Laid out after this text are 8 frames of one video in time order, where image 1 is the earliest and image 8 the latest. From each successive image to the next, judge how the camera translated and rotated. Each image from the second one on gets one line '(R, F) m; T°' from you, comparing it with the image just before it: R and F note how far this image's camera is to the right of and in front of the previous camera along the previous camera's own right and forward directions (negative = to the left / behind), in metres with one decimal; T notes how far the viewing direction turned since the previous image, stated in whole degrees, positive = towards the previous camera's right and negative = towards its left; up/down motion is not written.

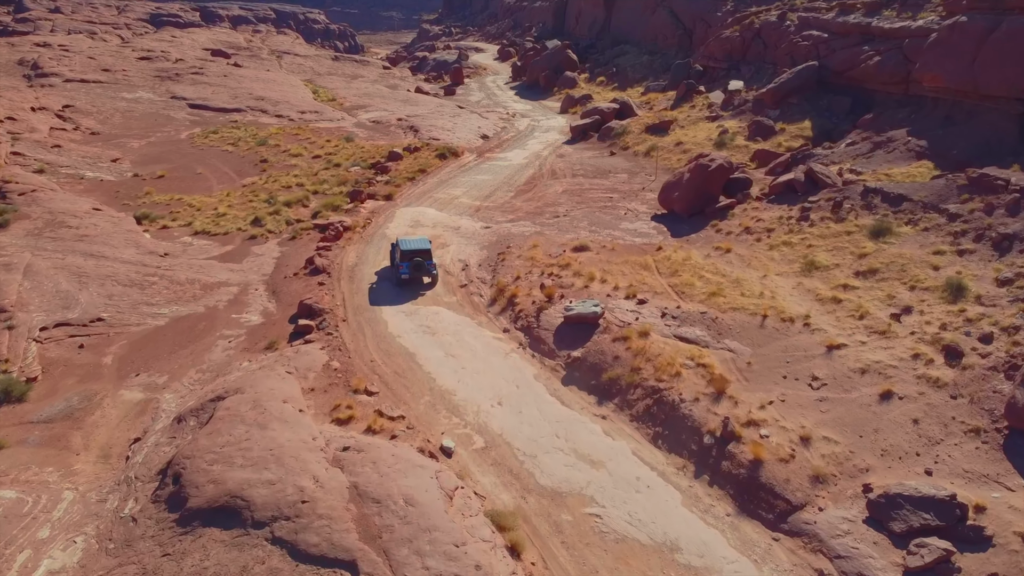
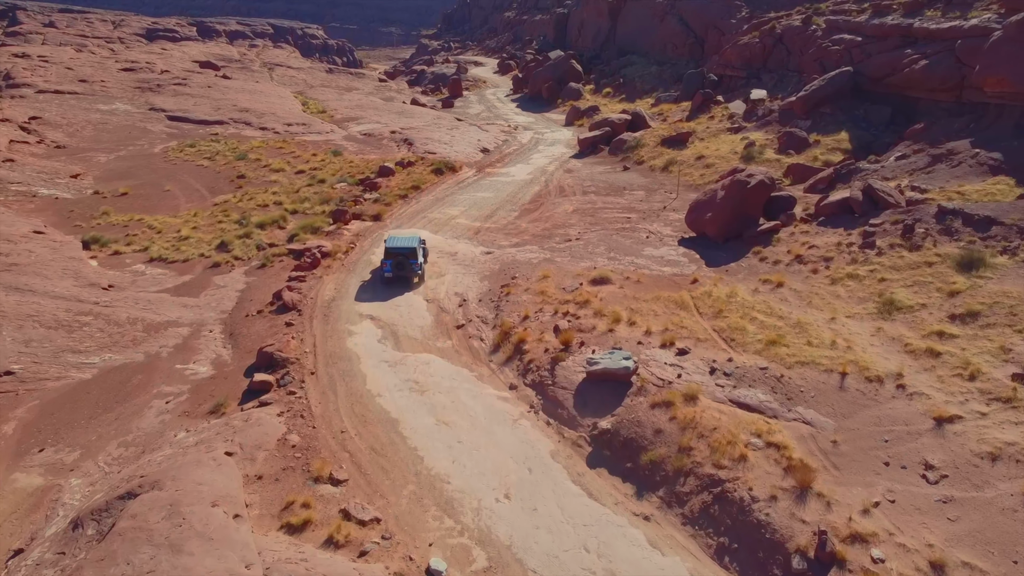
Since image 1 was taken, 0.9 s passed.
(-0.2, +3.9) m; 0°
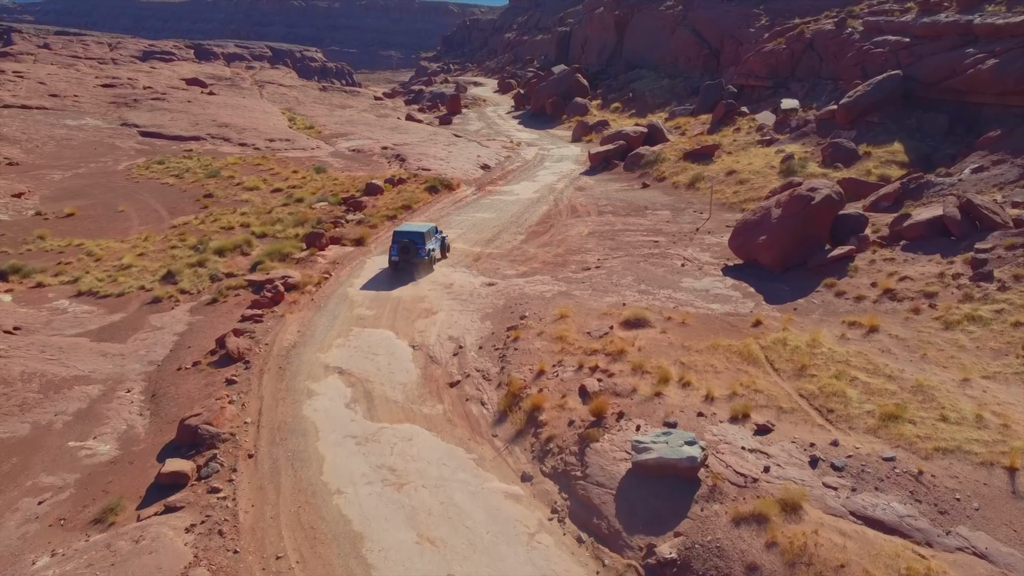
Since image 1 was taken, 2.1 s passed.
(-0.2, +4.4) m; 0°
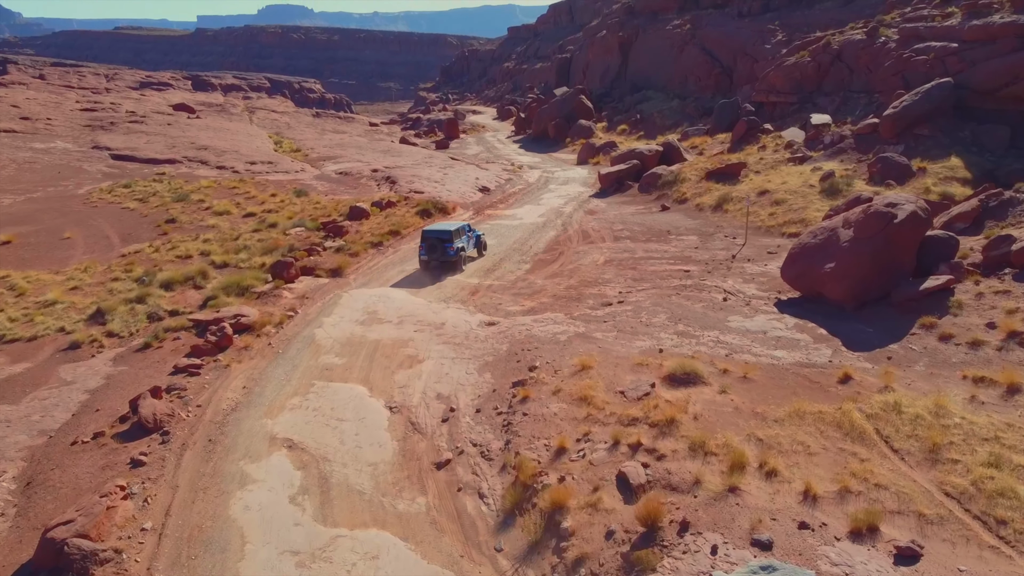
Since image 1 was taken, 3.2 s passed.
(-0.1, +3.8) m; 0°
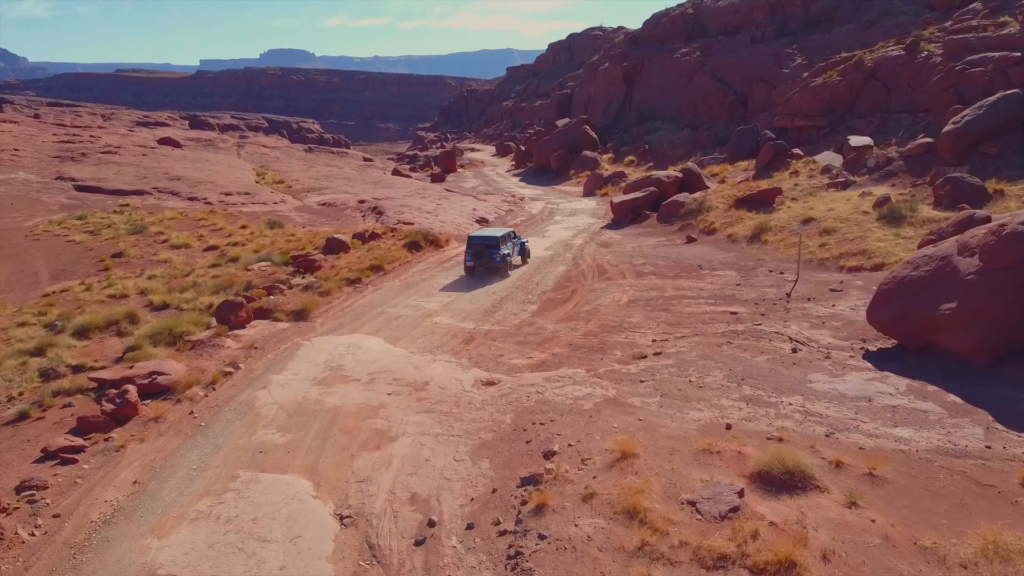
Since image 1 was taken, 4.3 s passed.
(-0.1, +4.0) m; 0°
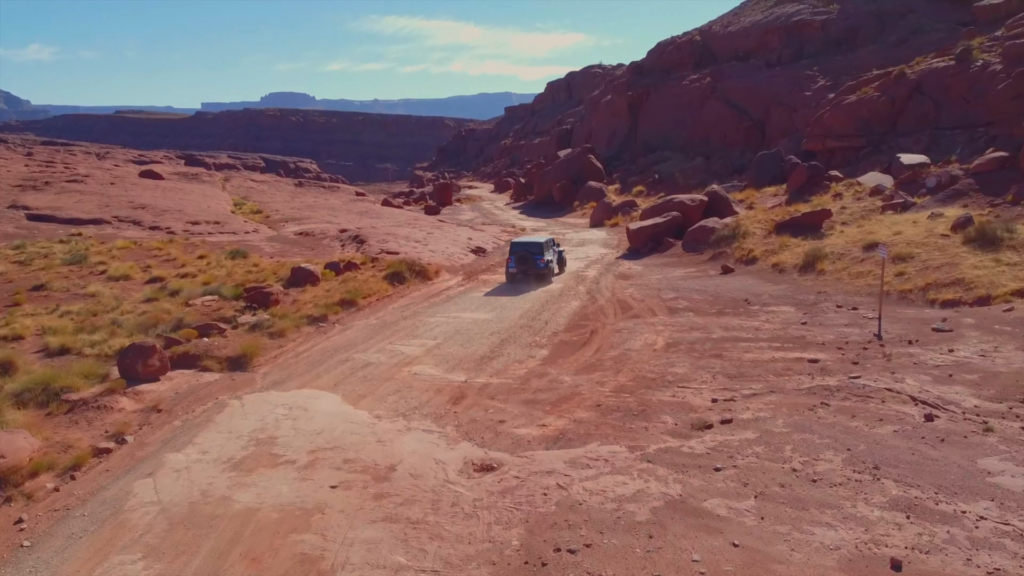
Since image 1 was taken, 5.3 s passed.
(-0.1, +4.1) m; 0°
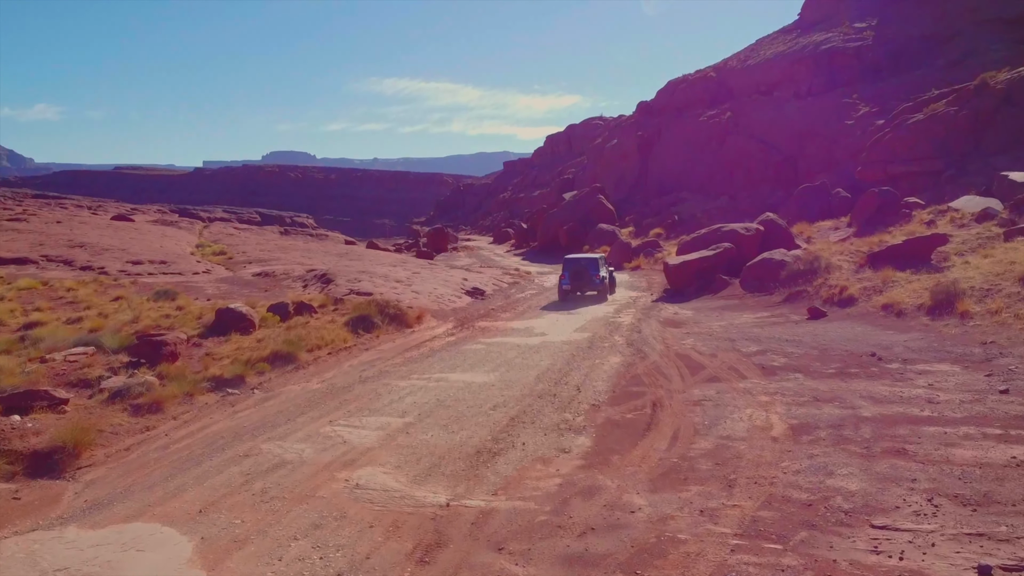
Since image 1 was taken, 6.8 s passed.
(-0.2, +5.7) m; 0°
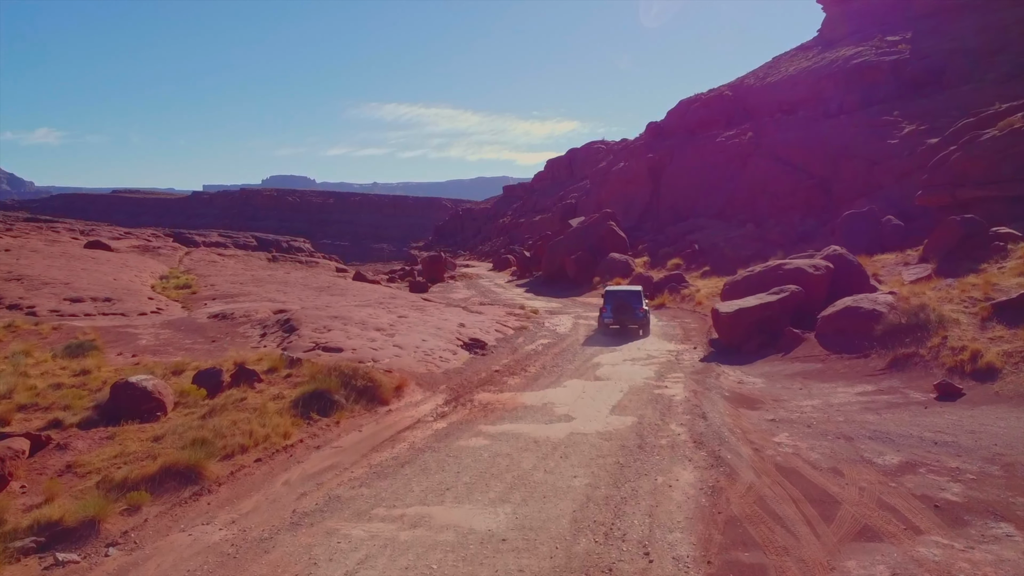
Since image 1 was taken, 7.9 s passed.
(-0.2, +4.3) m; 0°
